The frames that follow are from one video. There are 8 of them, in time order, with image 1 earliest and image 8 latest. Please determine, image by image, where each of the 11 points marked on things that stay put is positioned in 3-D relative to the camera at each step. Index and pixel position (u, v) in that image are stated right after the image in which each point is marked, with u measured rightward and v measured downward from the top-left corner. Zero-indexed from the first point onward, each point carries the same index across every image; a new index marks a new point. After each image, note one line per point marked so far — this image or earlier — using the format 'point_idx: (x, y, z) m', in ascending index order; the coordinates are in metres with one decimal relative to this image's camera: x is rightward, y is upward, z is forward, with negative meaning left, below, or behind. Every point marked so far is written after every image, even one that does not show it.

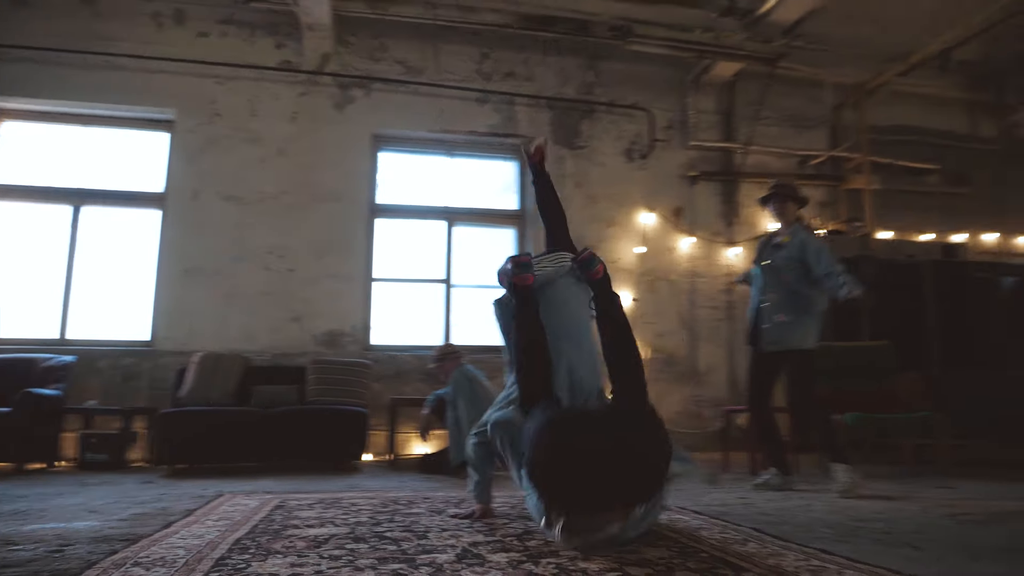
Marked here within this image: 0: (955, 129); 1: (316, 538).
0: (+3.9, +1.4, +7.1) m
1: (-0.4, -0.6, +1.8) m
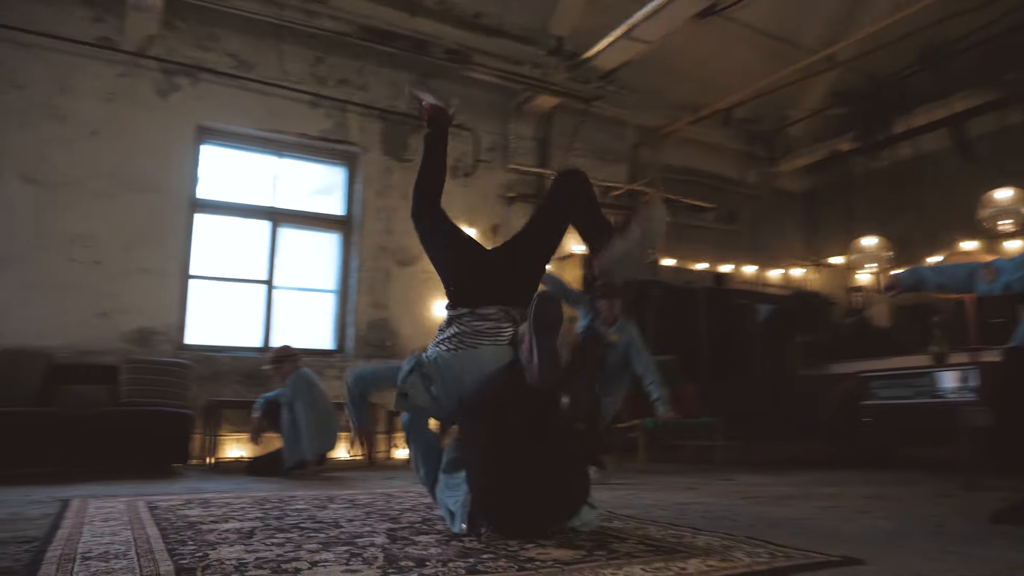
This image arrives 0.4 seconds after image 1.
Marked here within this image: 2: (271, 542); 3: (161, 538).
0: (+2.2, +1.2, +8.2) m
1: (-0.6, -0.6, +1.9) m
2: (-0.5, -0.6, +1.7) m
3: (-0.8, -0.6, +1.8) m
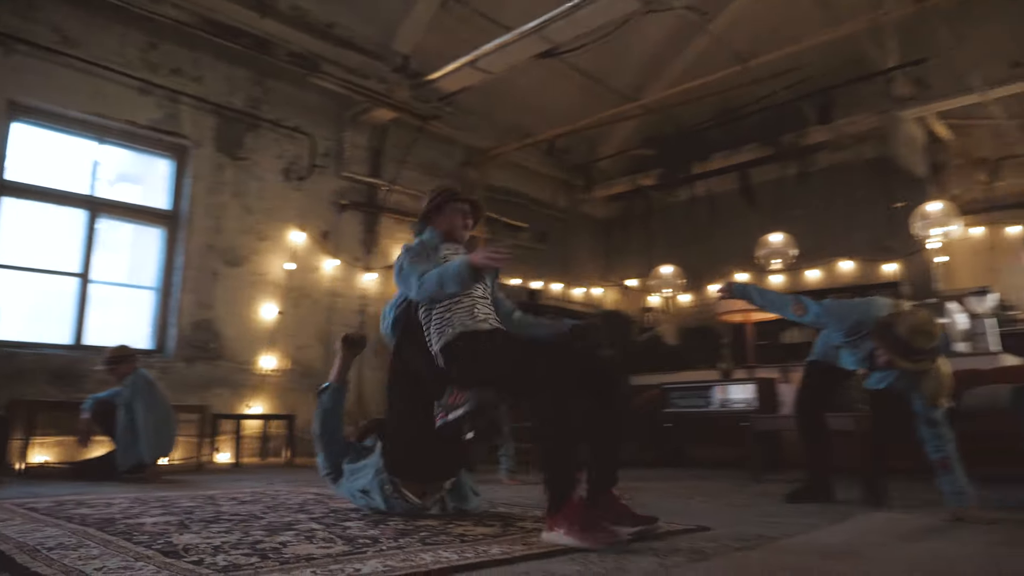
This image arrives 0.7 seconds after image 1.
0: (+0.3, +1.0, +8.8) m
1: (-0.8, -0.6, +1.9) m
2: (-0.7, -0.6, +1.8) m
3: (-1.0, -0.6, +1.8) m
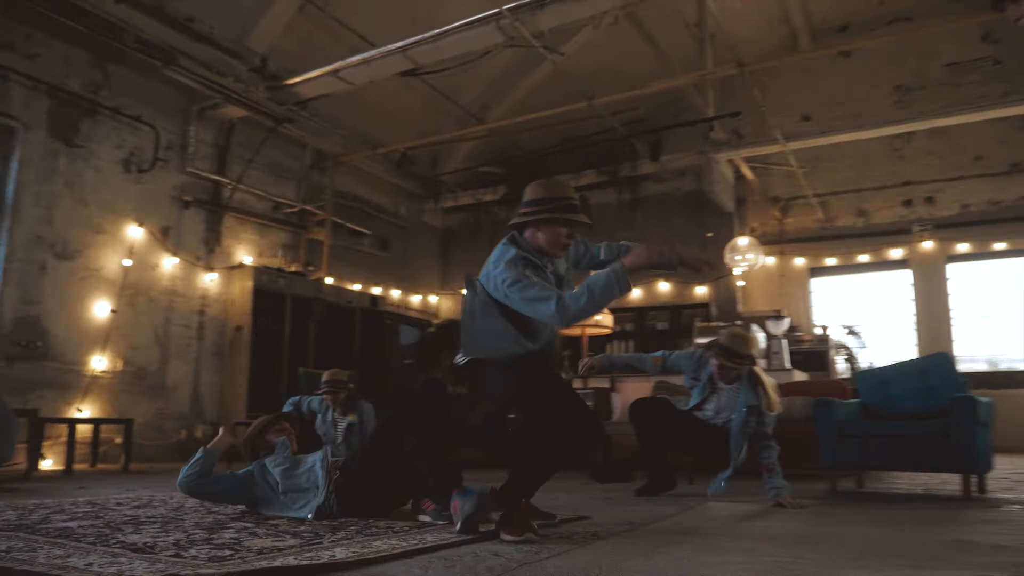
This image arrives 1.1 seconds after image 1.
0: (-1.4, +0.9, +9.0) m
1: (-1.1, -0.6, +2.0) m
2: (-0.9, -0.6, +1.9) m
3: (-1.1, -0.6, +1.8) m
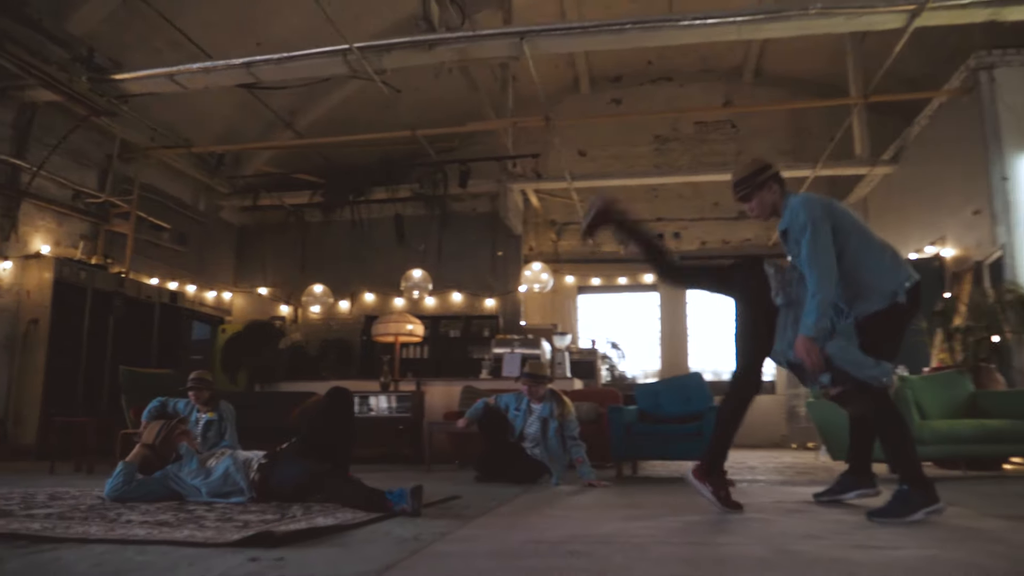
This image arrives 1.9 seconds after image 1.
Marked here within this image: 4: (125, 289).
0: (-3.7, +1.0, +8.9) m
1: (-1.3, -0.7, +2.3) m
2: (-1.1, -0.7, +2.3) m
3: (-1.3, -0.6, +2.1) m
4: (-3.6, 0.0, +7.5) m
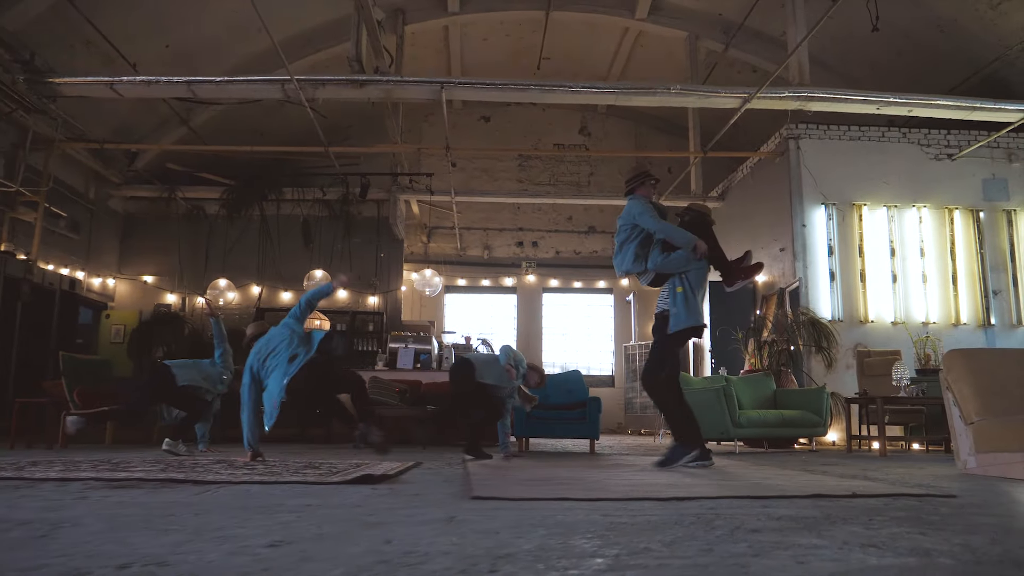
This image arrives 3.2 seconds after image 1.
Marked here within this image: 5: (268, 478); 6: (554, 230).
0: (-4.9, +1.1, +9.0) m
1: (-1.3, -0.7, +3.1) m
2: (-1.2, -0.7, +3.2) m
3: (-1.3, -0.7, +2.9) m
4: (-4.7, +0.1, +7.7) m
5: (-1.0, -0.7, +3.1) m
6: (+0.7, +0.9, +12.8) m
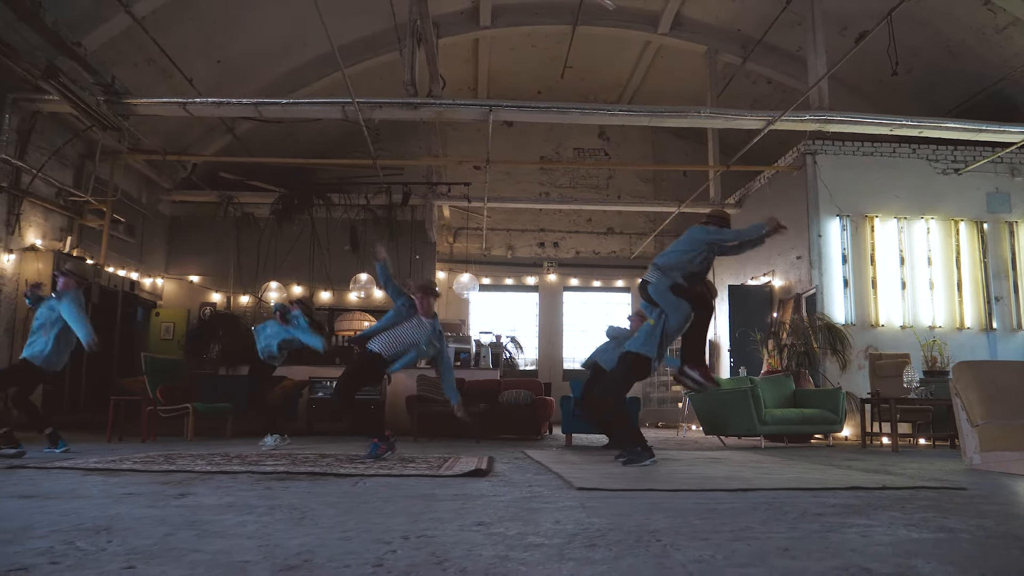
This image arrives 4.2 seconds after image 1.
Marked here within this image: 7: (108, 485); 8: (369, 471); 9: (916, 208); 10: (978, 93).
0: (-4.6, +1.1, +9.6) m
1: (-1.0, -0.8, +3.7) m
2: (-0.8, -0.8, +3.7) m
3: (-1.0, -0.8, +3.5) m
4: (-4.3, +0.1, +8.3) m
5: (-0.6, -0.8, +3.7) m
6: (+1.1, +1.0, +13.4) m
7: (-1.5, -0.7, +2.9) m
8: (-0.7, -0.8, +3.5) m
9: (+4.4, +0.9, +8.6) m
10: (+5.4, +2.3, +9.2) m
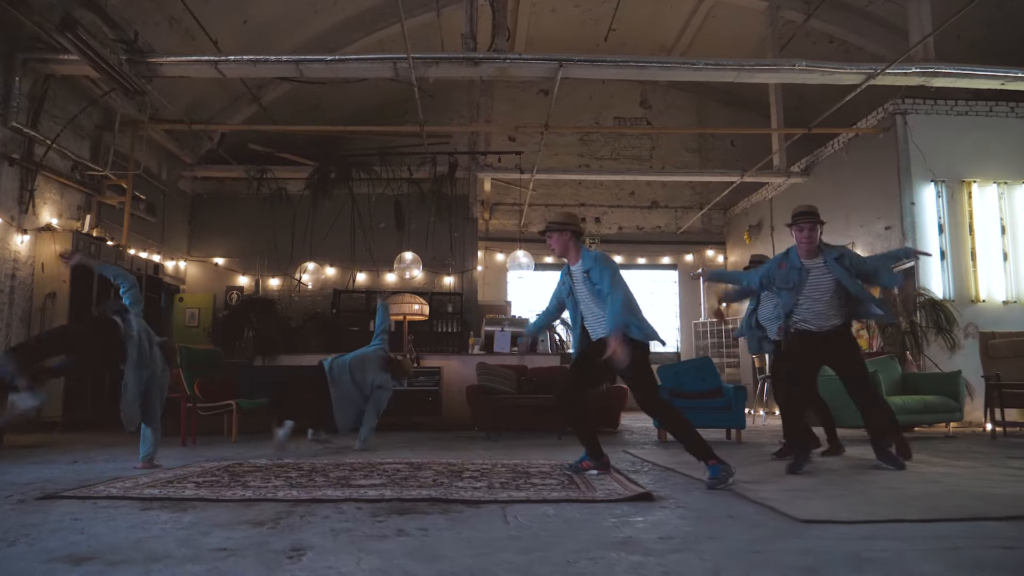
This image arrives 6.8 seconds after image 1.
0: (-4.0, +1.3, +8.8) m
1: (-0.4, -0.7, +3.0) m
2: (-0.2, -0.7, +3.0) m
3: (-0.4, -0.7, +2.8) m
4: (-3.7, +0.2, +7.5) m
5: (0.0, -0.7, +2.9) m
6: (+1.7, +1.3, +12.6) m
7: (-0.9, -0.7, +2.2) m
8: (-0.1, -0.7, +2.8) m
9: (+5.0, +1.2, +7.8) m
10: (+6.0, +2.6, +8.4) m
